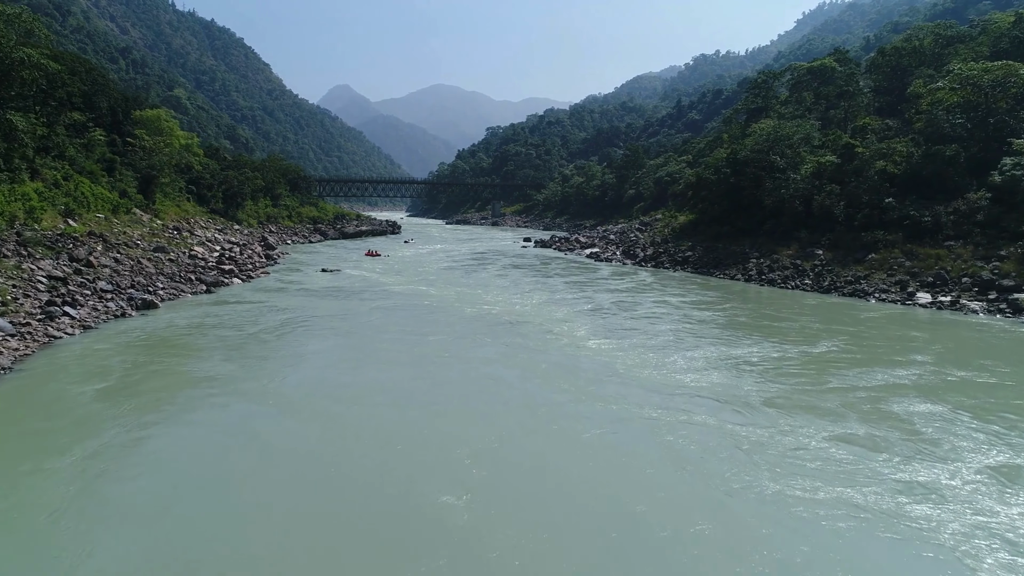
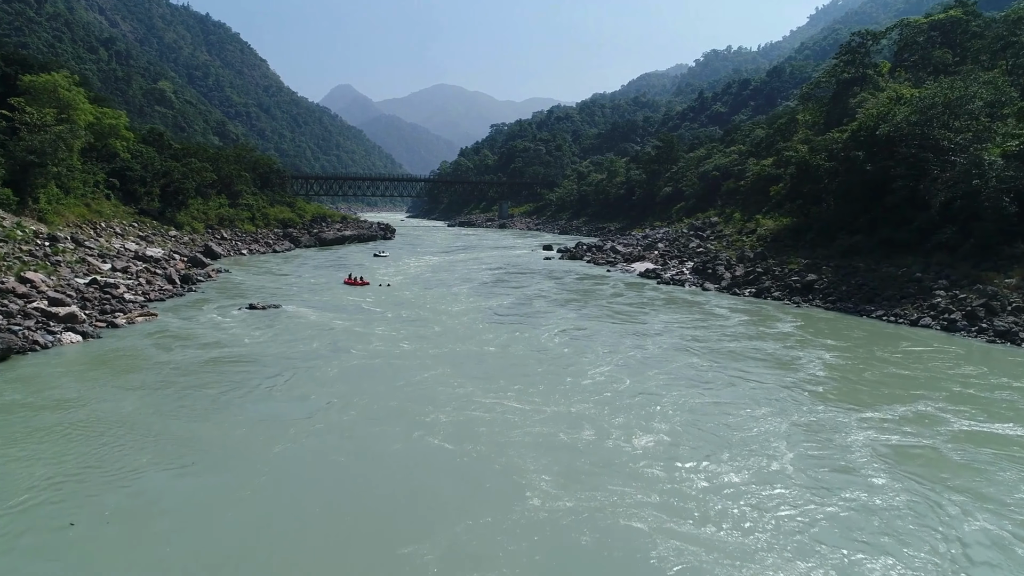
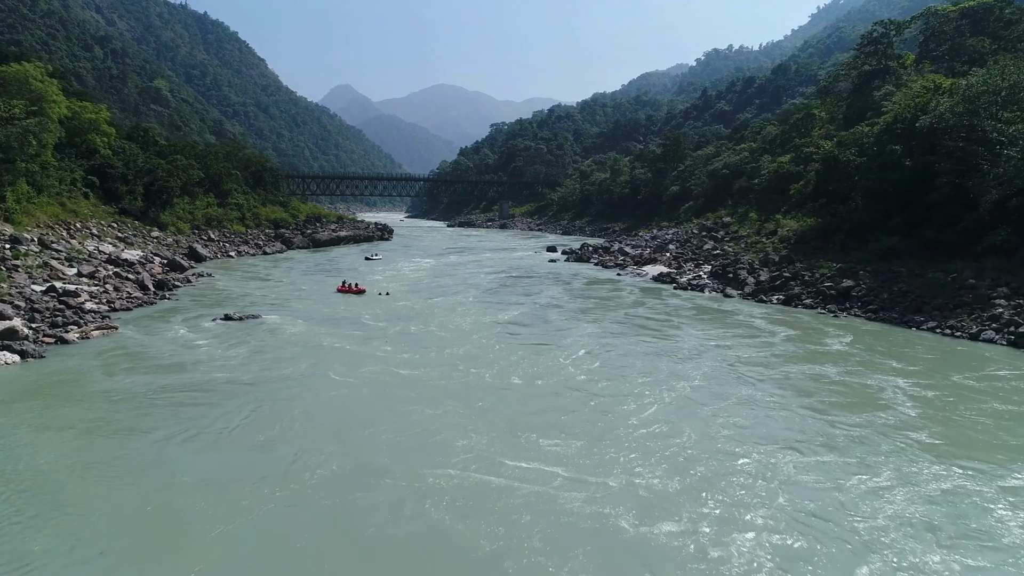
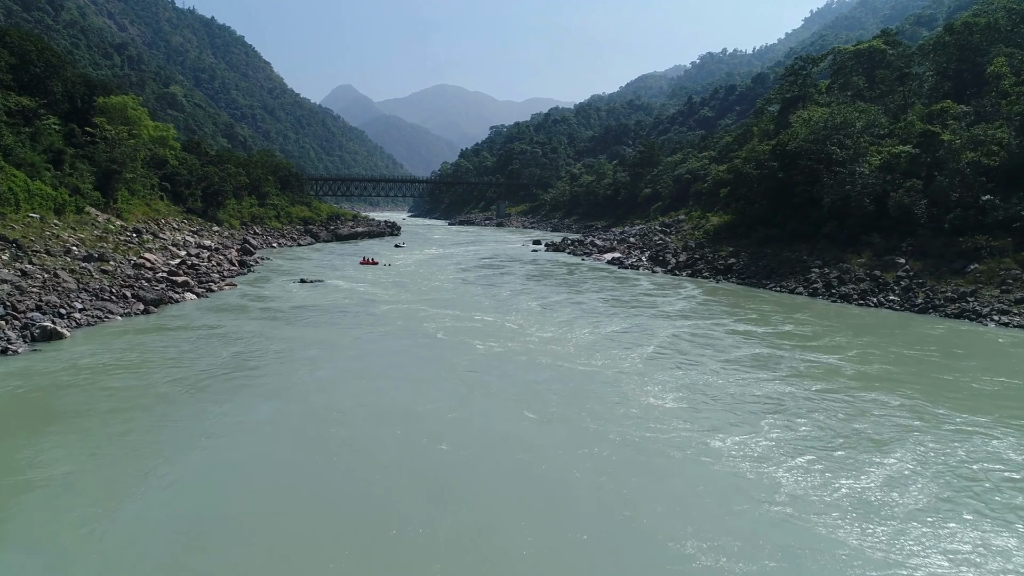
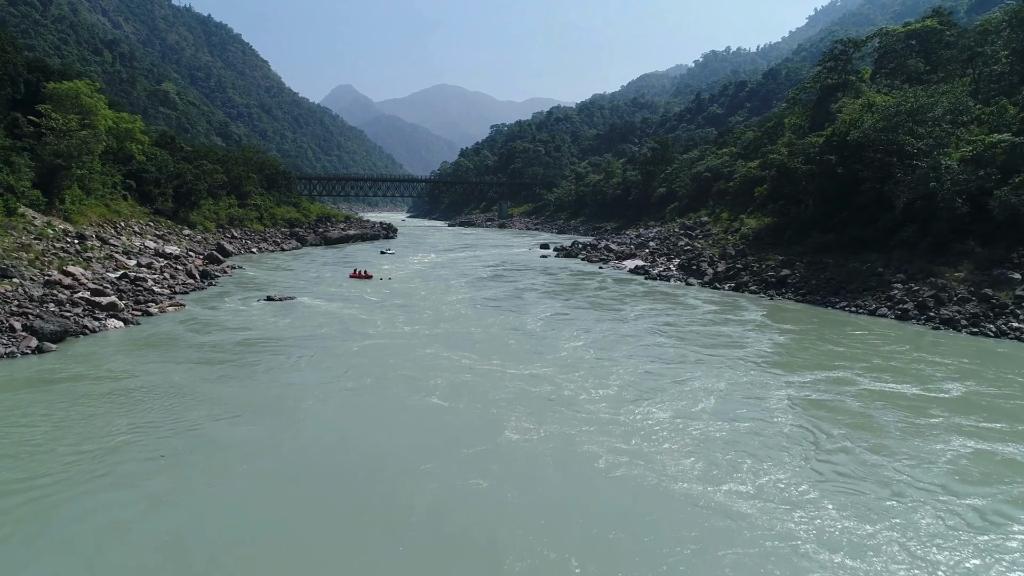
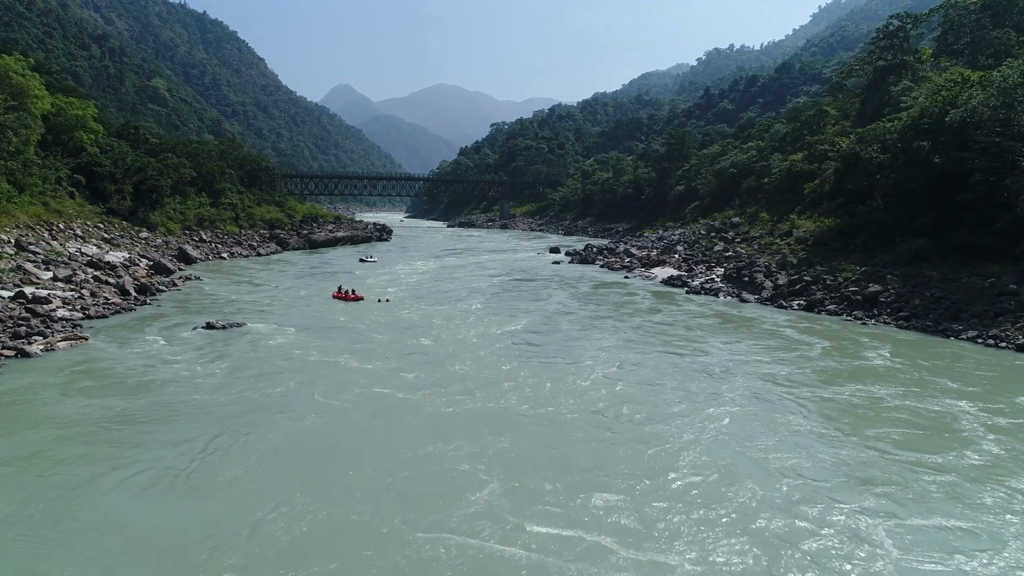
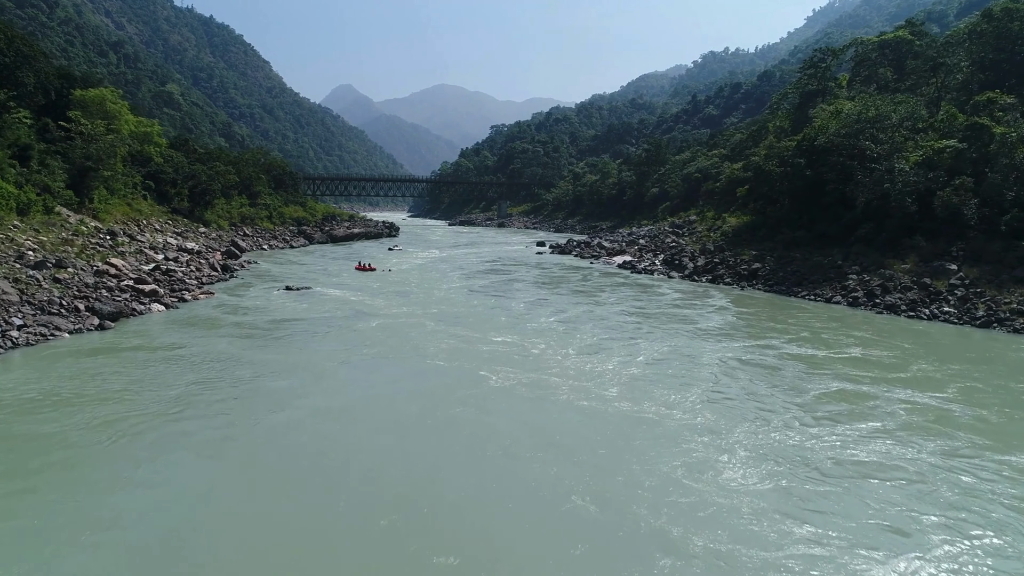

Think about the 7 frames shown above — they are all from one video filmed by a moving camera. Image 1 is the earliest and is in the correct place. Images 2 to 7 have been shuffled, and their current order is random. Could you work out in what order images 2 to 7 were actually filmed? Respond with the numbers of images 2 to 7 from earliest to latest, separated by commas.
4, 7, 5, 2, 3, 6
